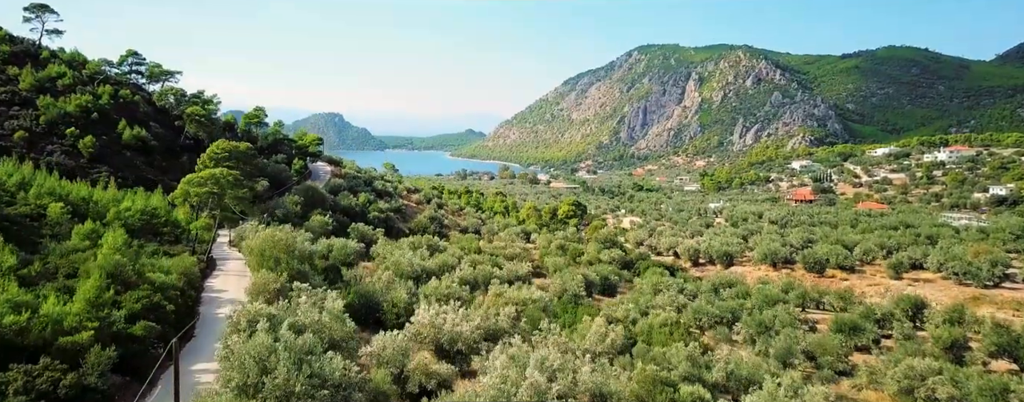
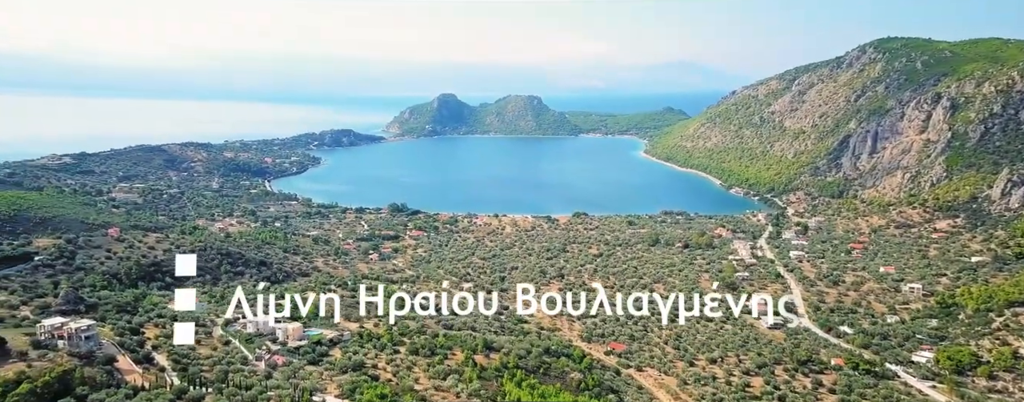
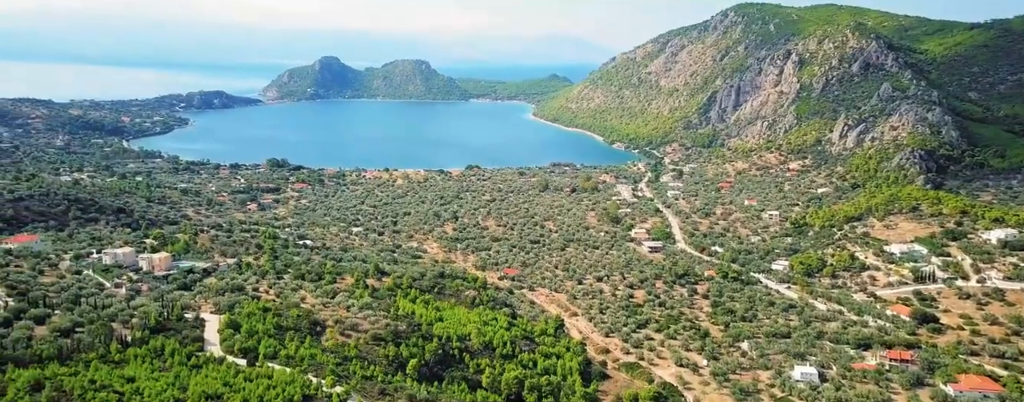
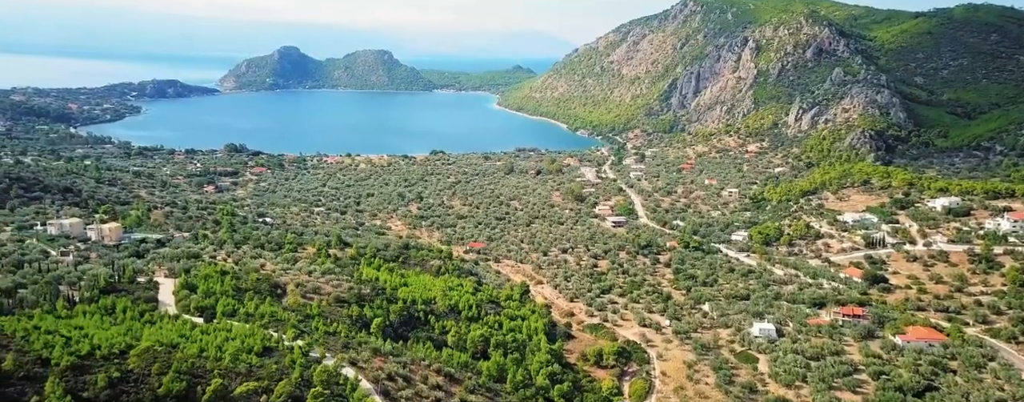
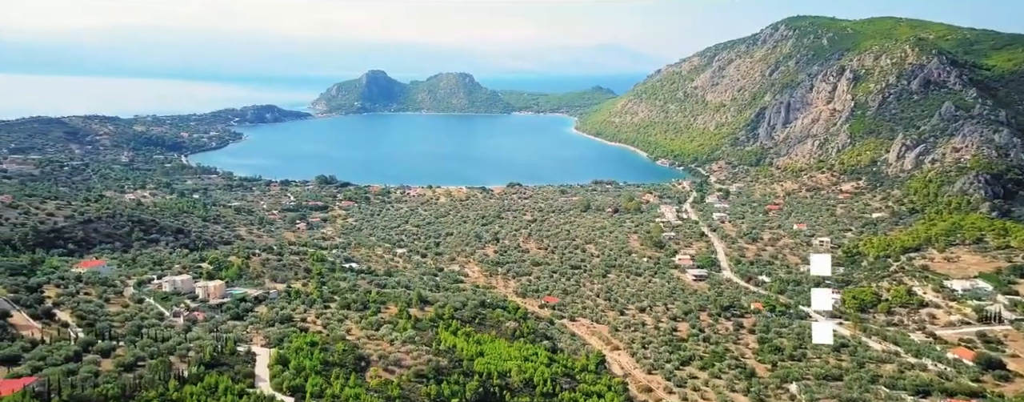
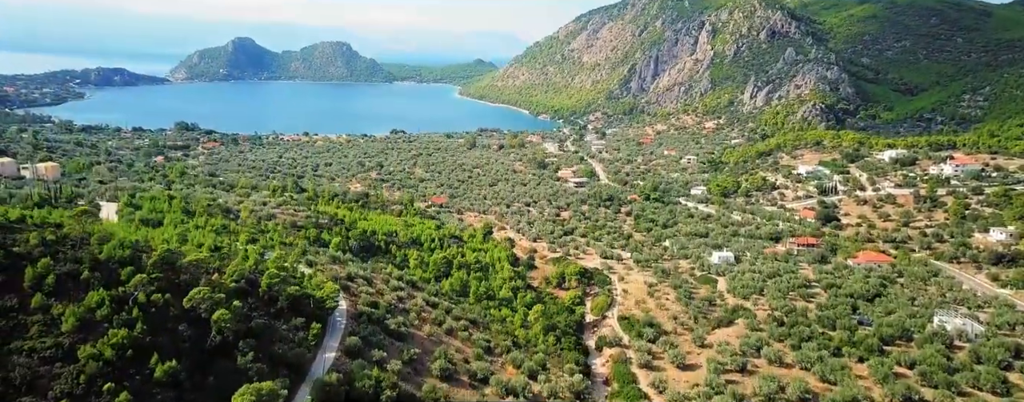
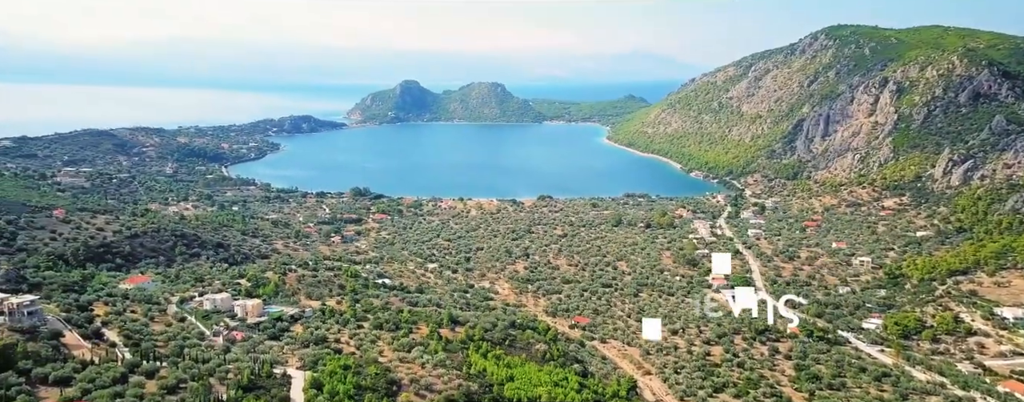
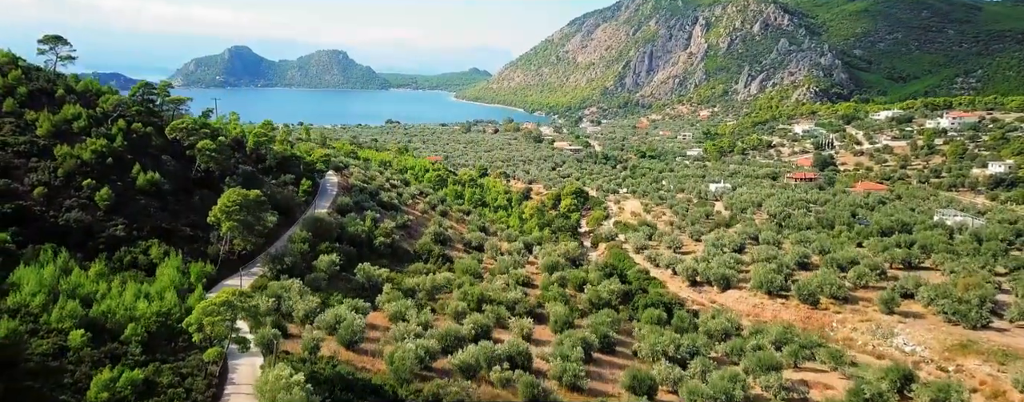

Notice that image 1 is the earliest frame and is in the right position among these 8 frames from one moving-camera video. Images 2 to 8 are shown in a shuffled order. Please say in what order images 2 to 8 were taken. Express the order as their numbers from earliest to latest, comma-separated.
8, 6, 4, 3, 5, 7, 2
